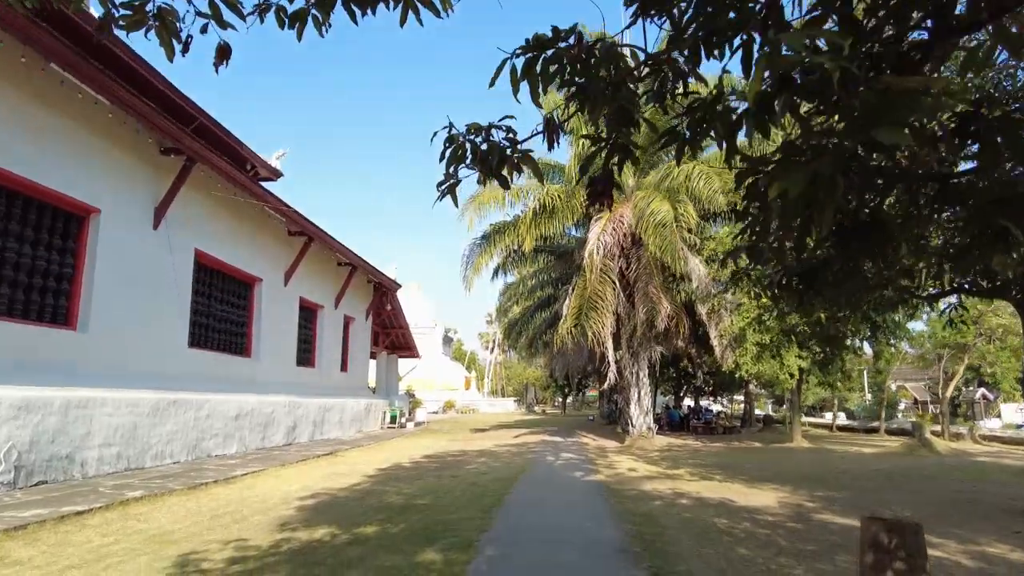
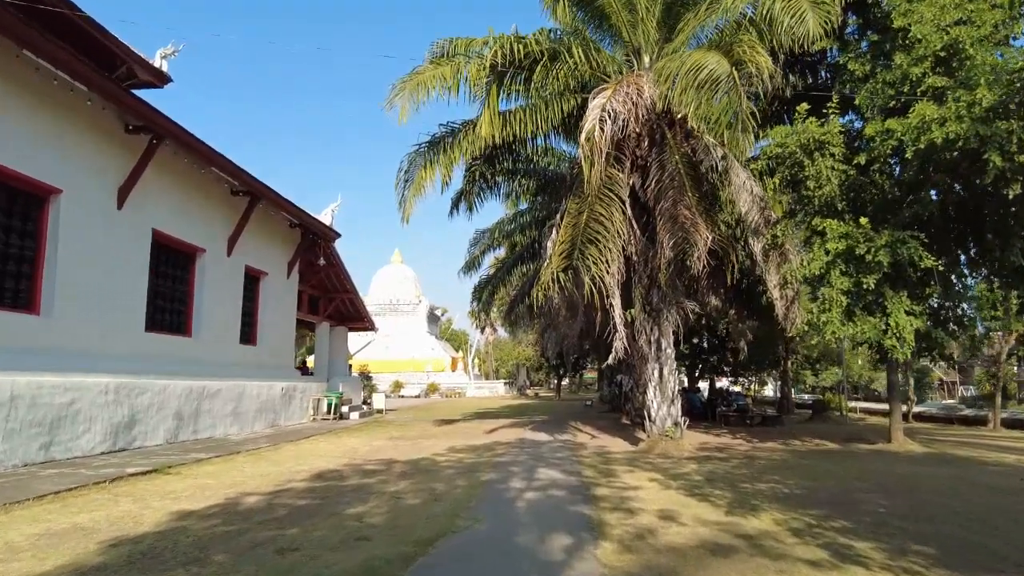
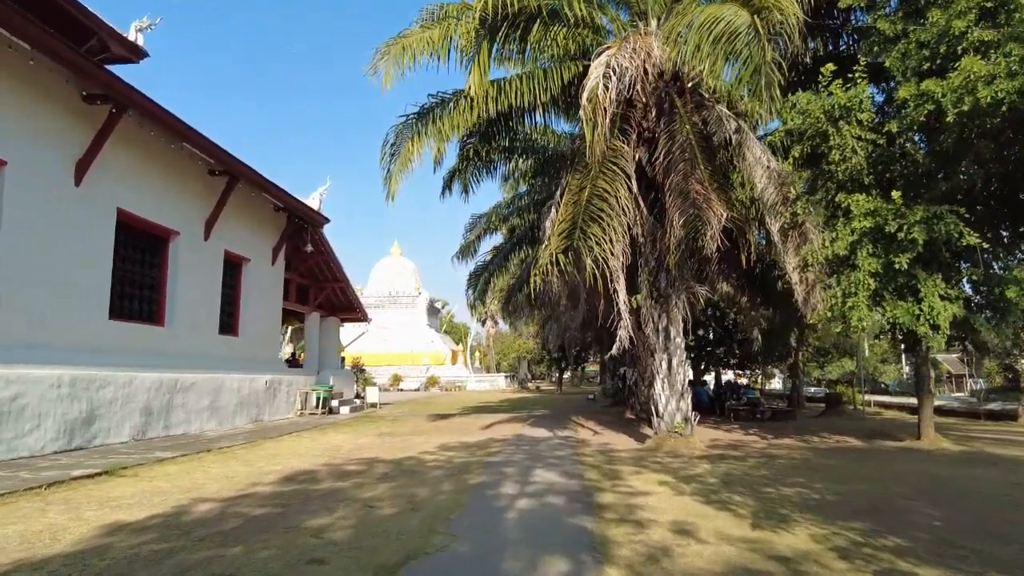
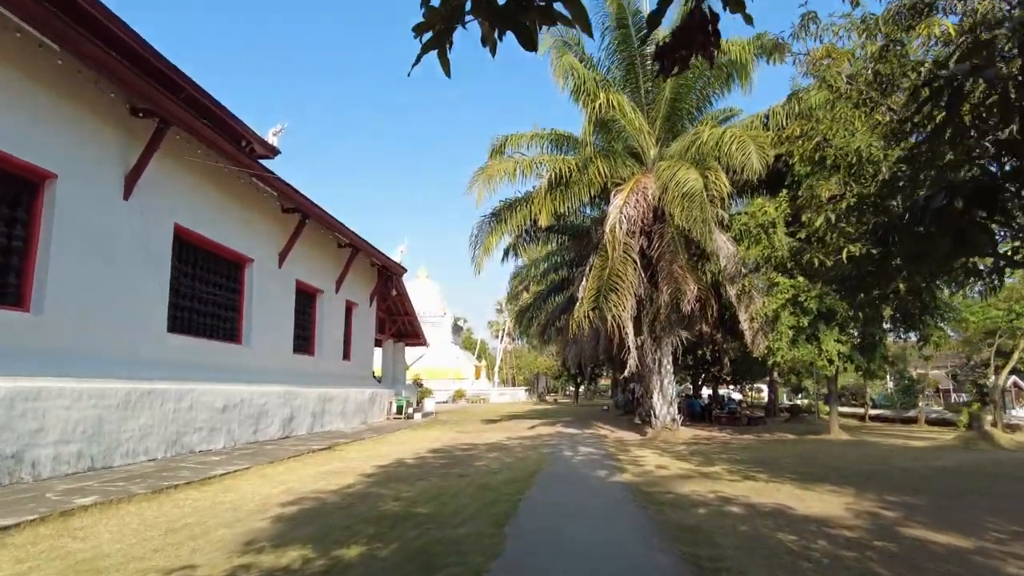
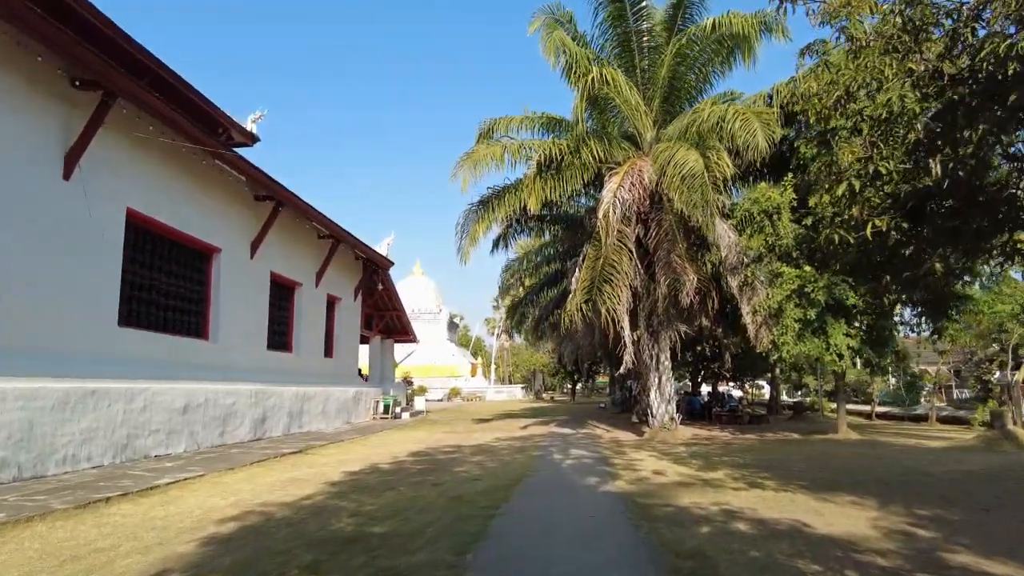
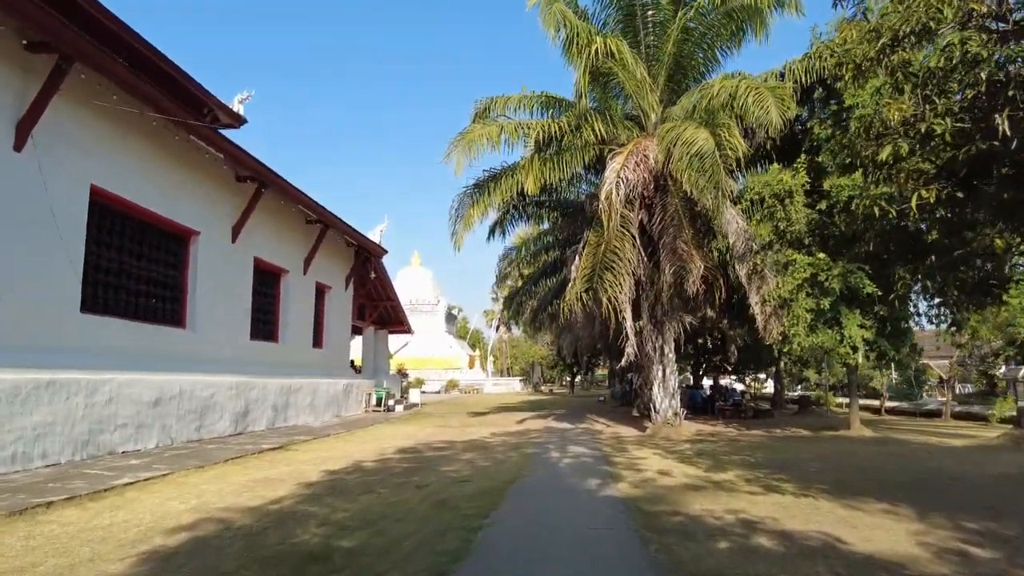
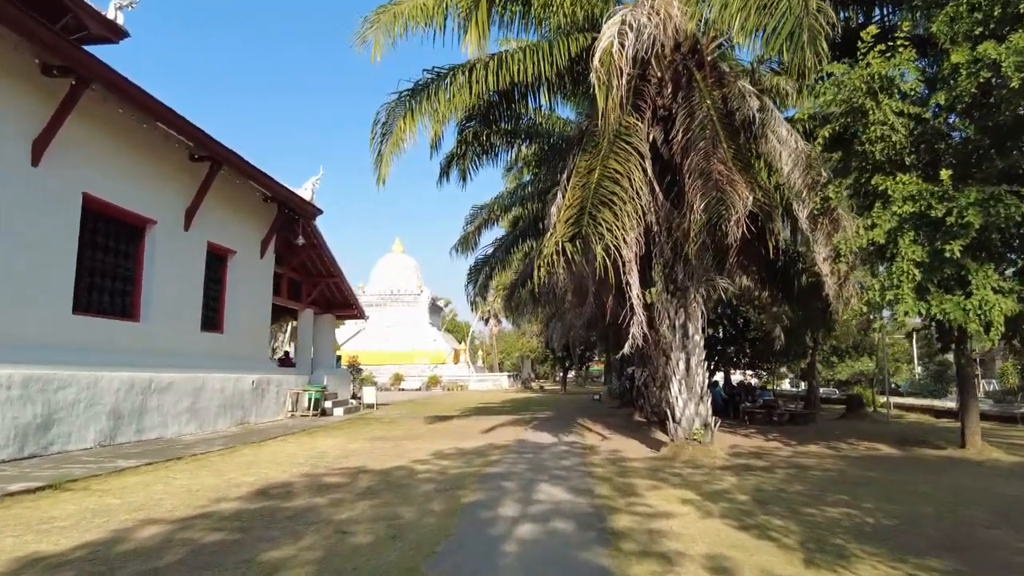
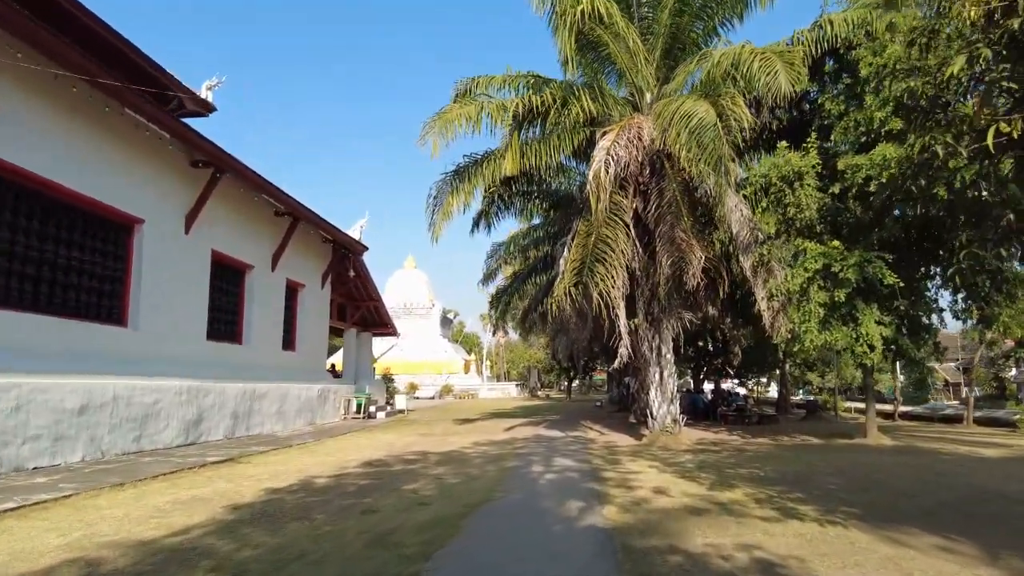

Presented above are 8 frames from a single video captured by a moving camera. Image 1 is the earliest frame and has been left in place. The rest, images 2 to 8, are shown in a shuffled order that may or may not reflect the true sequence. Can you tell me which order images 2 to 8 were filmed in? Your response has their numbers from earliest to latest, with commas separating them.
4, 5, 6, 8, 2, 3, 7
